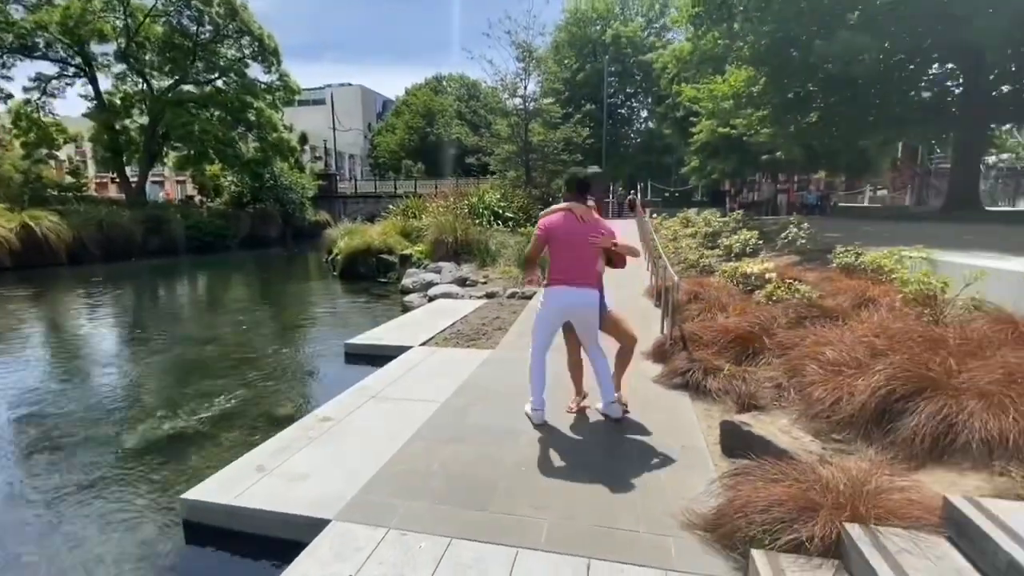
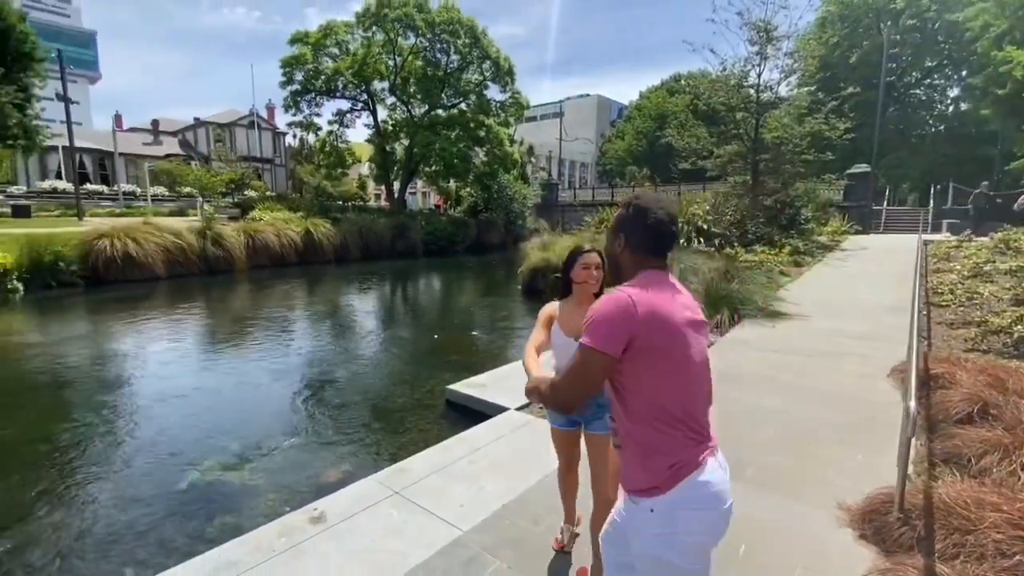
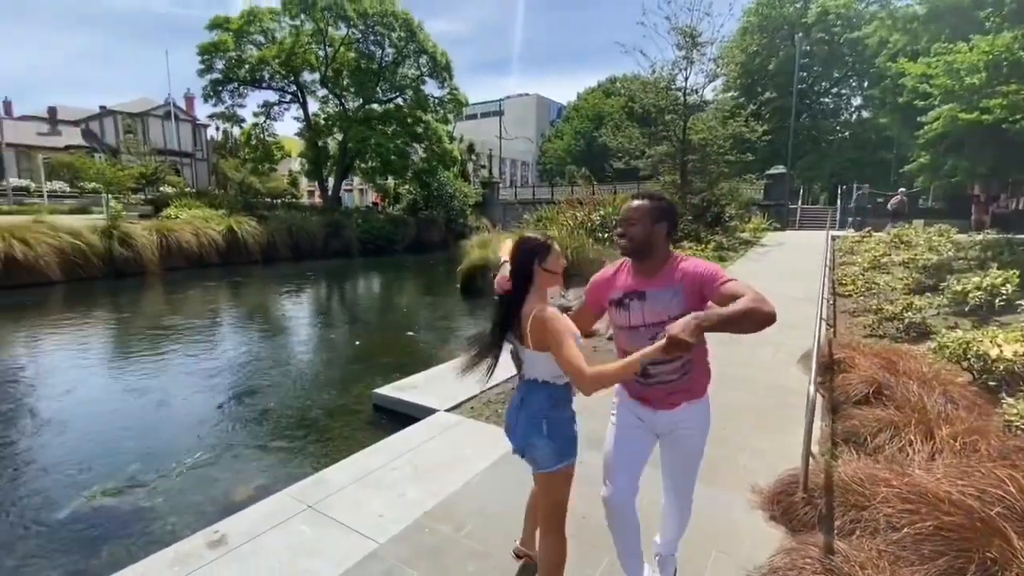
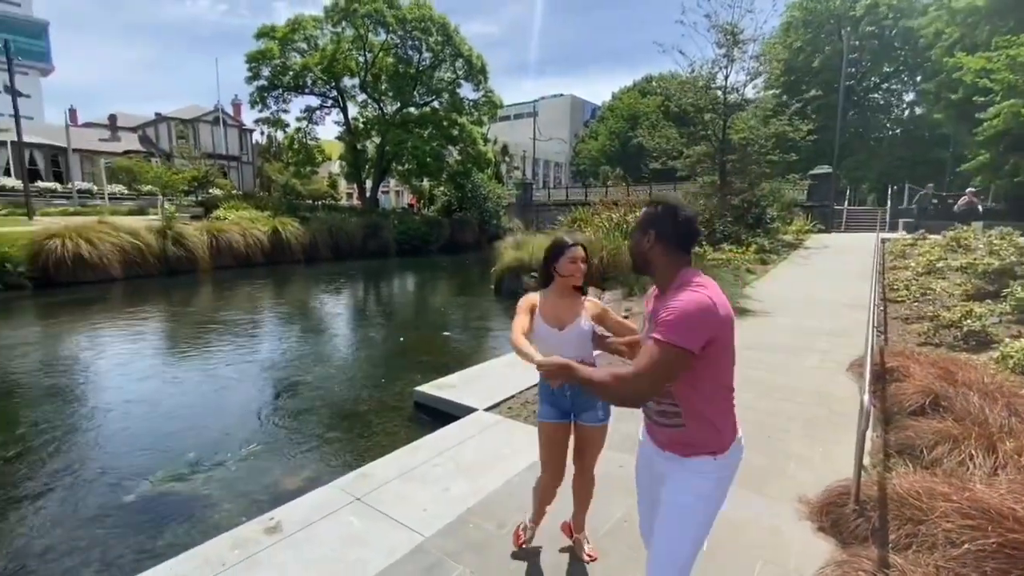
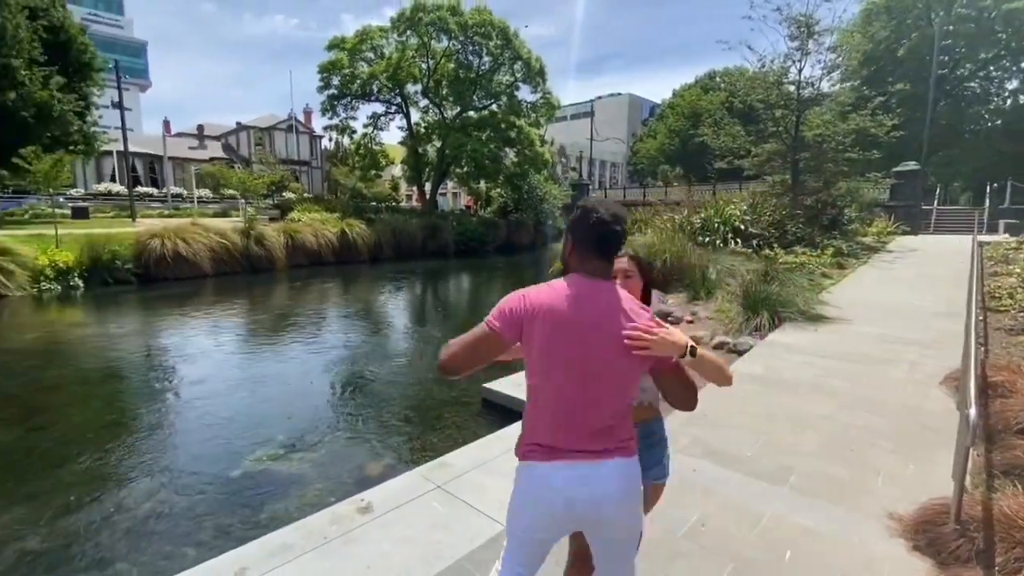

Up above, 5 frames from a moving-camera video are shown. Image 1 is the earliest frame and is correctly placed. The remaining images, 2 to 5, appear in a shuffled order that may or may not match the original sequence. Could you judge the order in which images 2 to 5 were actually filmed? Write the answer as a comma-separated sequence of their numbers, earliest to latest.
3, 4, 2, 5
